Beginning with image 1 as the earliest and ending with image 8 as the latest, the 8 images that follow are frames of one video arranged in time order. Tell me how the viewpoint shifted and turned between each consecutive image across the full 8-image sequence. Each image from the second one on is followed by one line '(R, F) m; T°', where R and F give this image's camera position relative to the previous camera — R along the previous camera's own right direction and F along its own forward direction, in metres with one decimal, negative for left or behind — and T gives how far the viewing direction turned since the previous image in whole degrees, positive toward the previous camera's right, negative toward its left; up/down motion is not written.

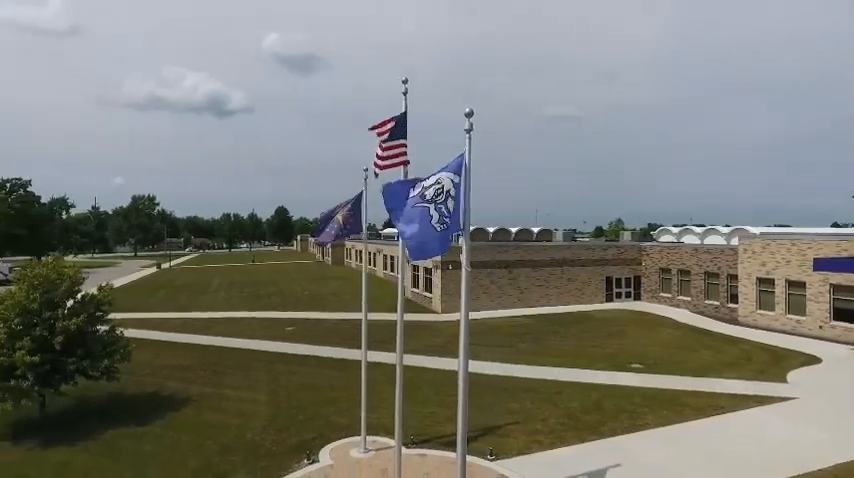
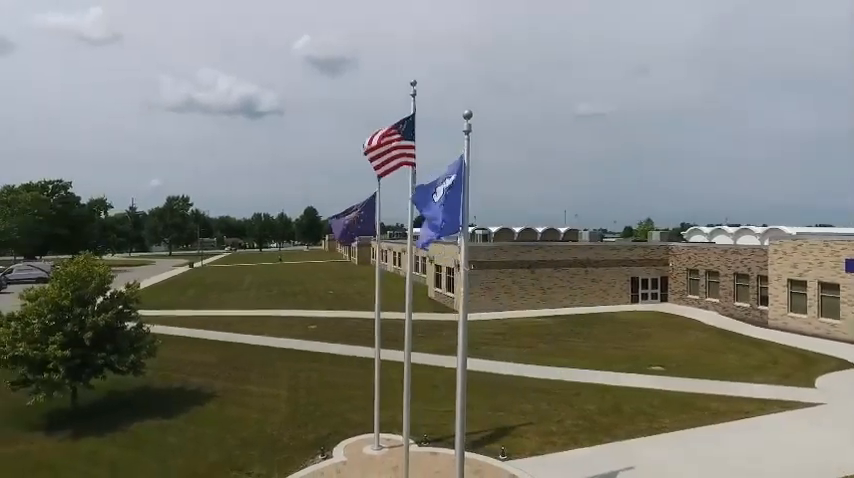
(+0.4, -0.1) m; -3°
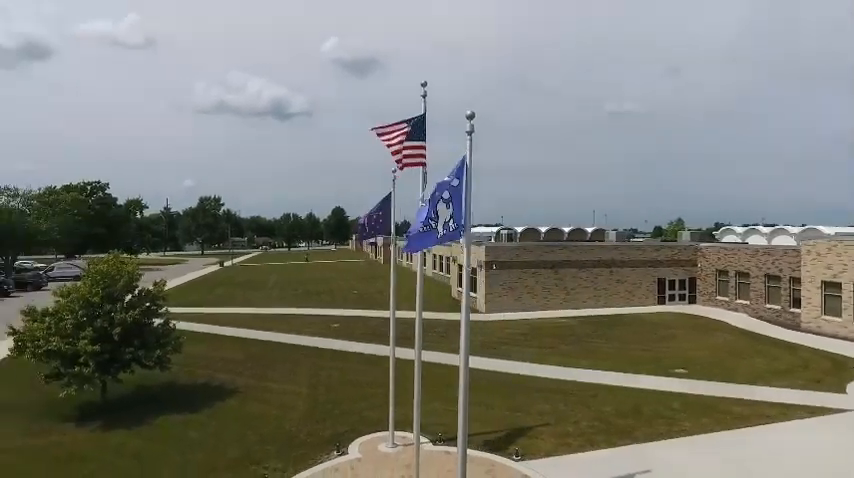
(+0.3, -0.1) m; -3°
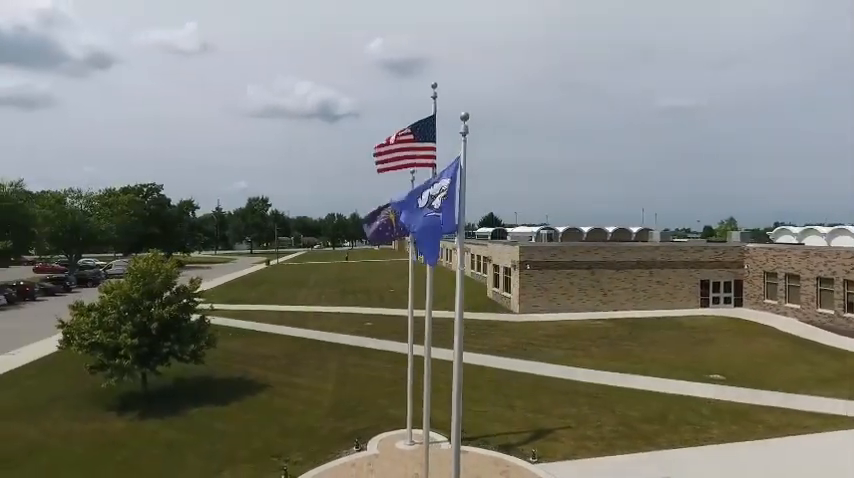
(+0.7, -0.1) m; -5°
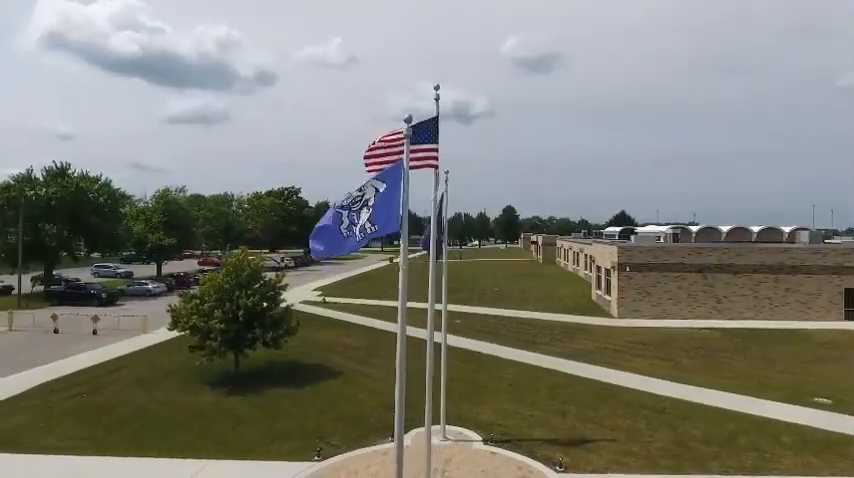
(+2.6, +0.1) m; -15°
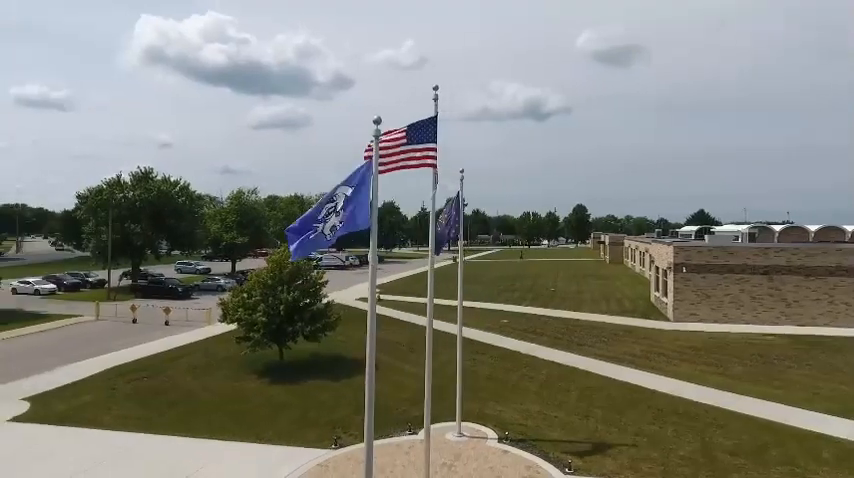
(+1.5, -0.1) m; -8°
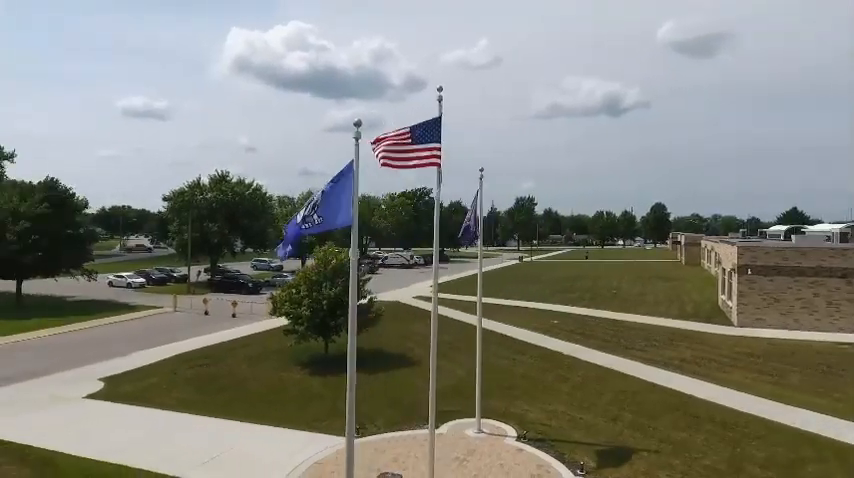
(+1.4, -0.2) m; -8°
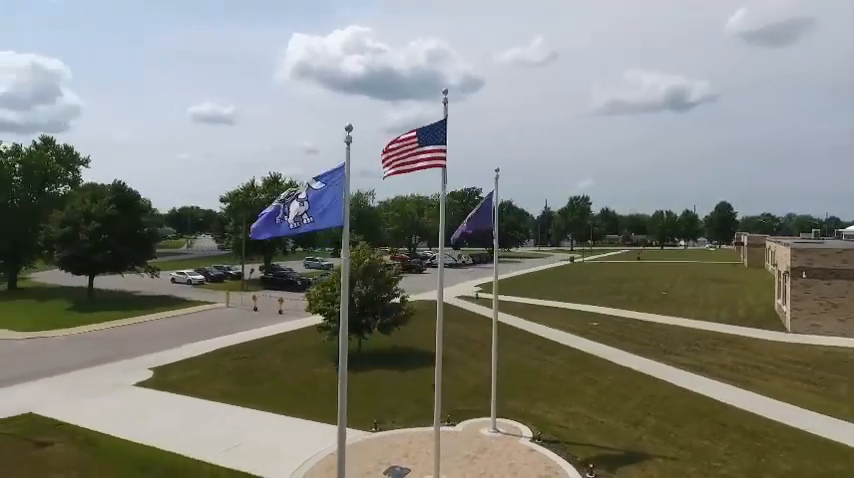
(+1.0, -0.2) m; -6°
